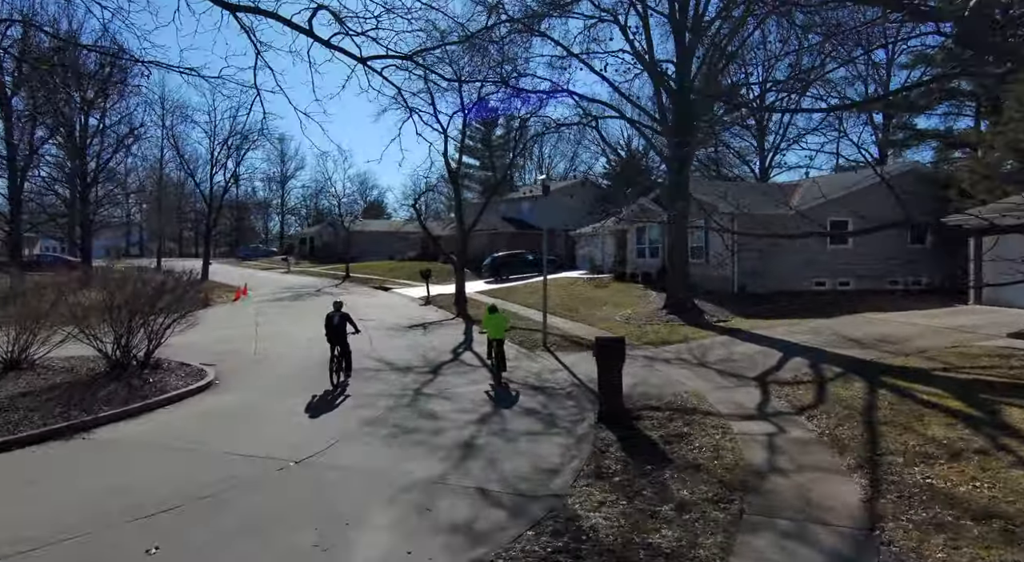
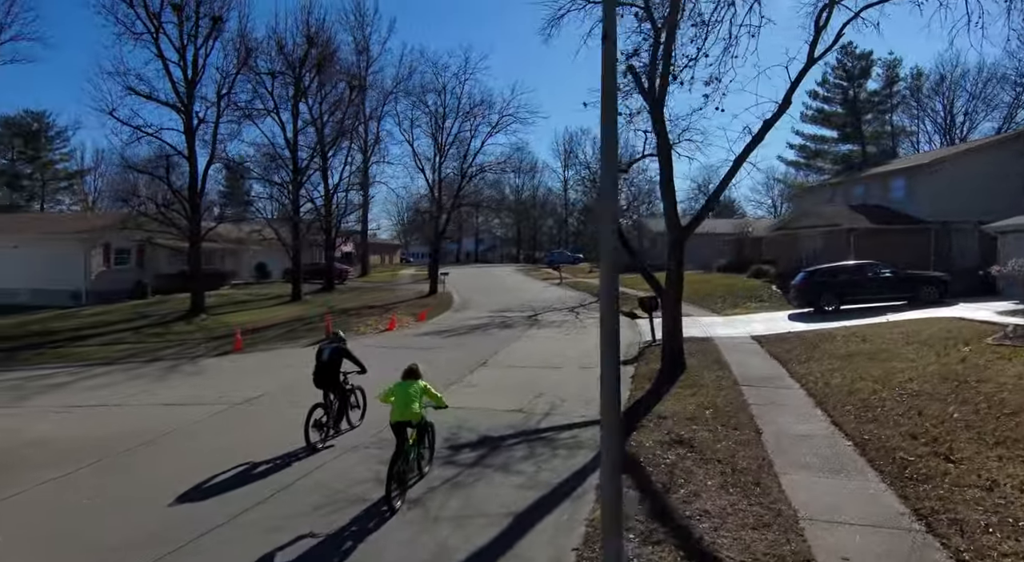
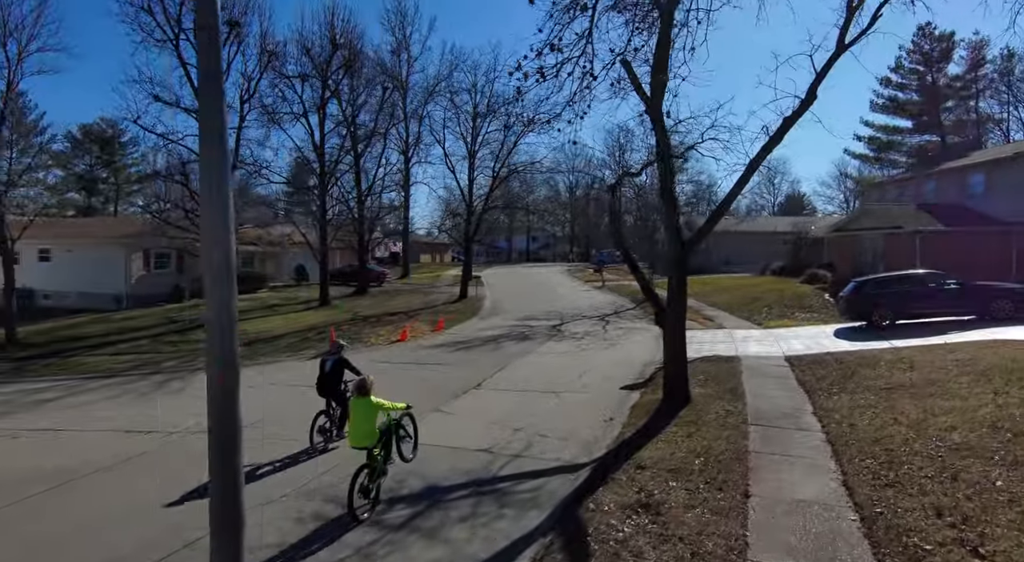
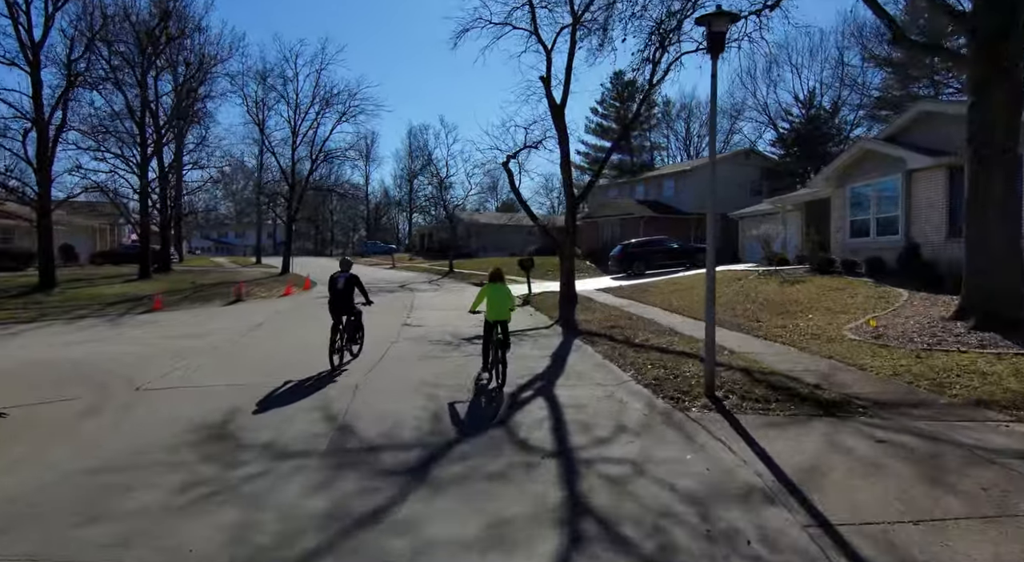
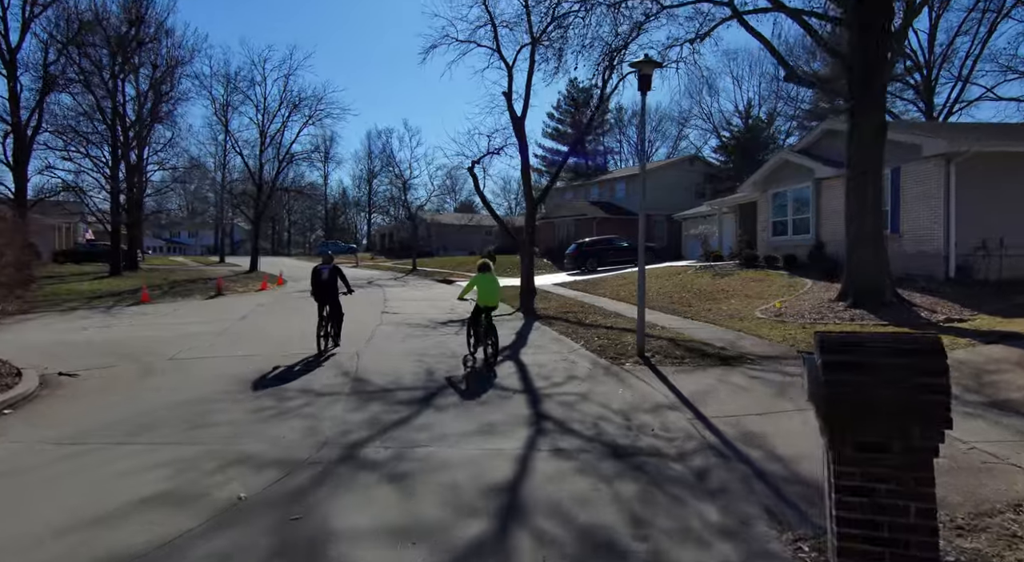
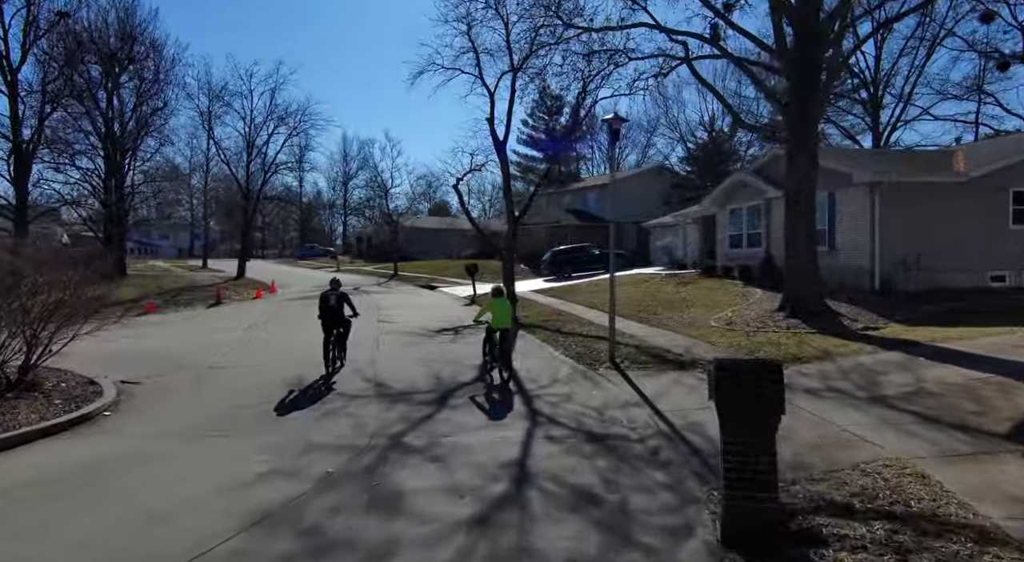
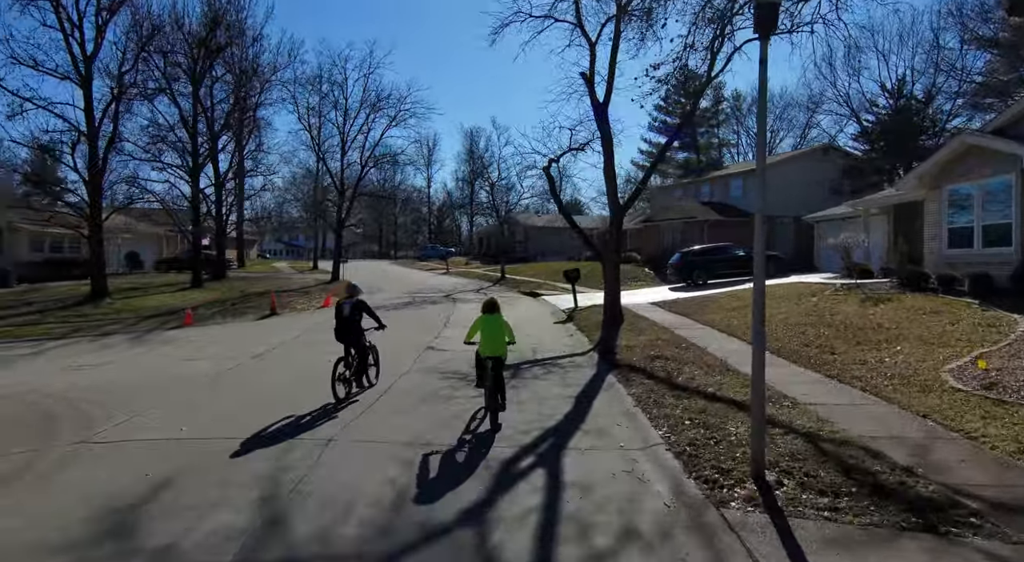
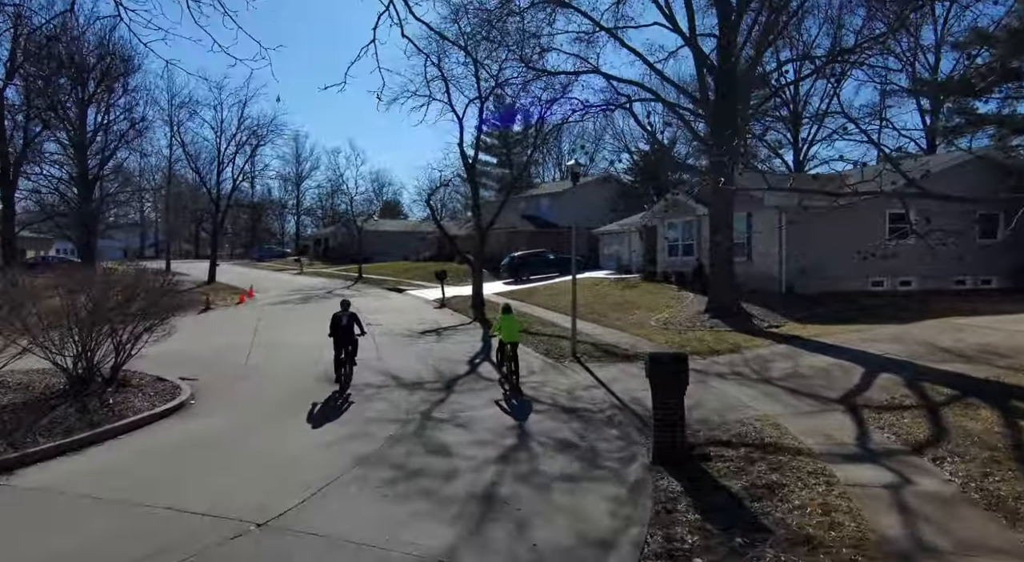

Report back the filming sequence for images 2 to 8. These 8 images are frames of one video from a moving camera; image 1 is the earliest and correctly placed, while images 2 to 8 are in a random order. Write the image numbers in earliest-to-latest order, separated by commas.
8, 6, 5, 4, 7, 2, 3
